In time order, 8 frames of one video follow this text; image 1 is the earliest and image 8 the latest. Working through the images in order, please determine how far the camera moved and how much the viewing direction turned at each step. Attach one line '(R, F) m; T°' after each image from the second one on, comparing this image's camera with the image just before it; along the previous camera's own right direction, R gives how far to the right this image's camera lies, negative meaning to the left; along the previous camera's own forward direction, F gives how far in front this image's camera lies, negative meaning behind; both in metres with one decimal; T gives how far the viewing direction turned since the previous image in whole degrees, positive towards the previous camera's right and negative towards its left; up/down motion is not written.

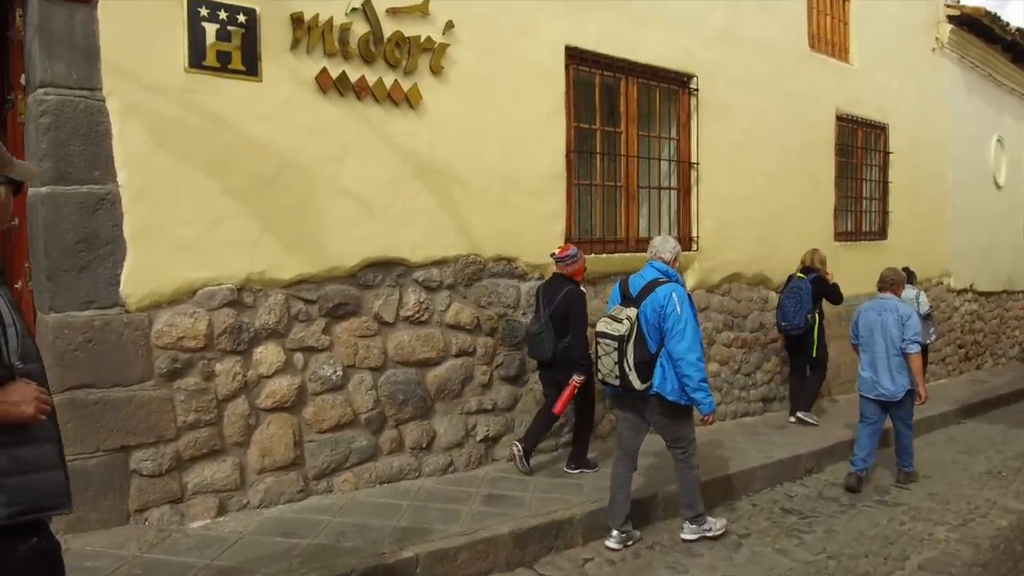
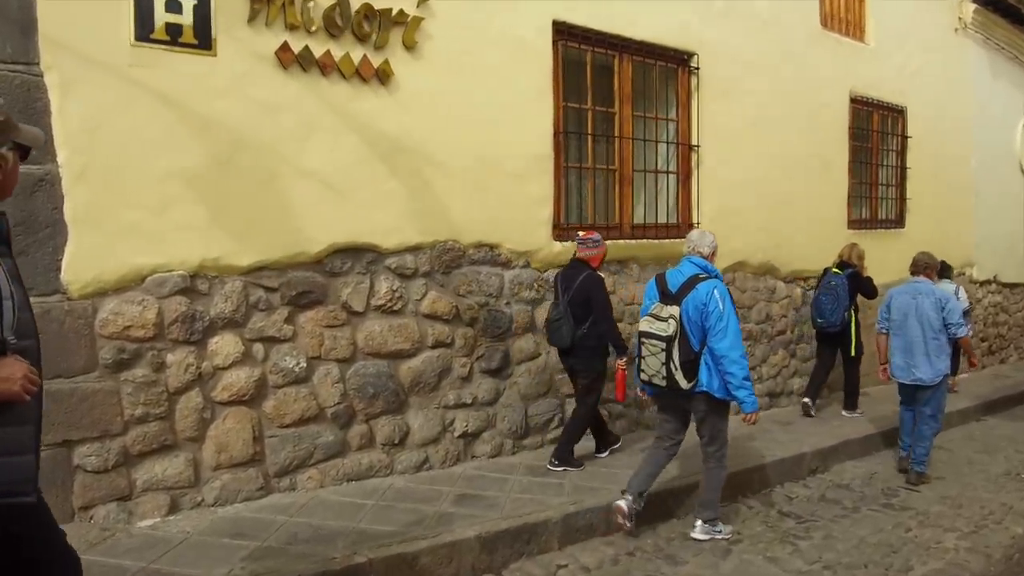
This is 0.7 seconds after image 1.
(+0.3, +0.3) m; -2°
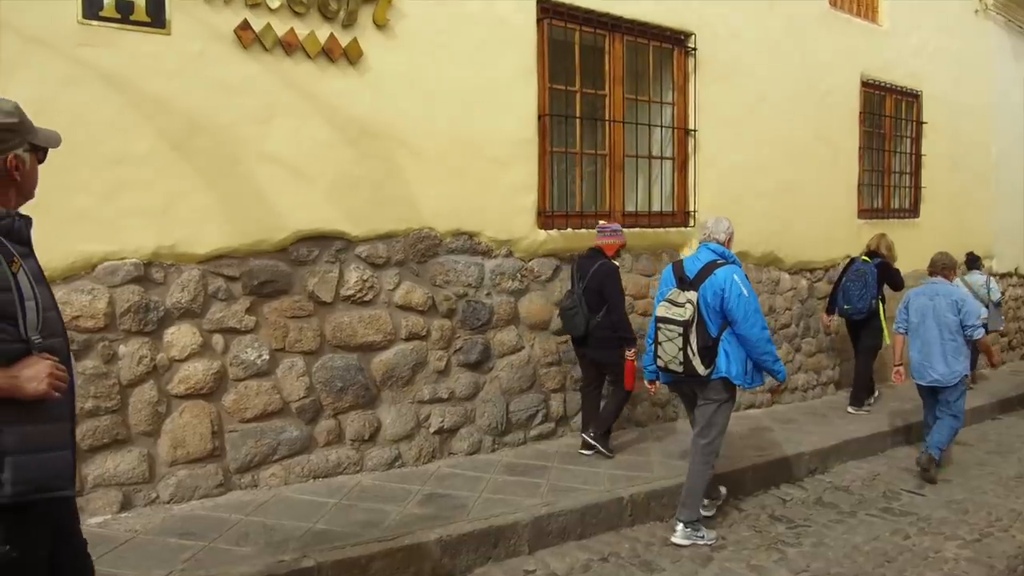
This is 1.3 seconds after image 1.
(+0.3, +0.2) m; -2°
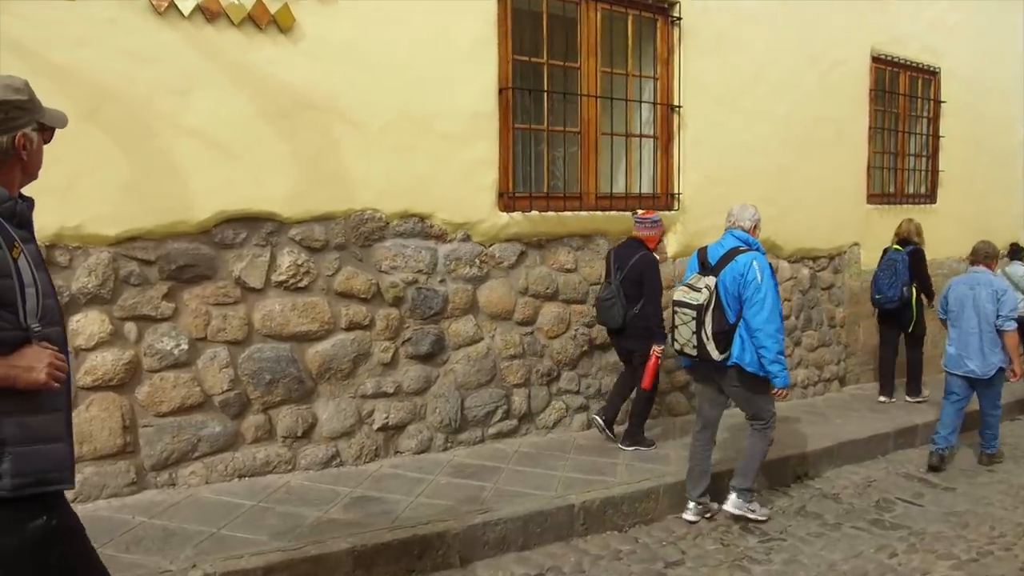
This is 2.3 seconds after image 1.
(+0.5, +0.4) m; -3°
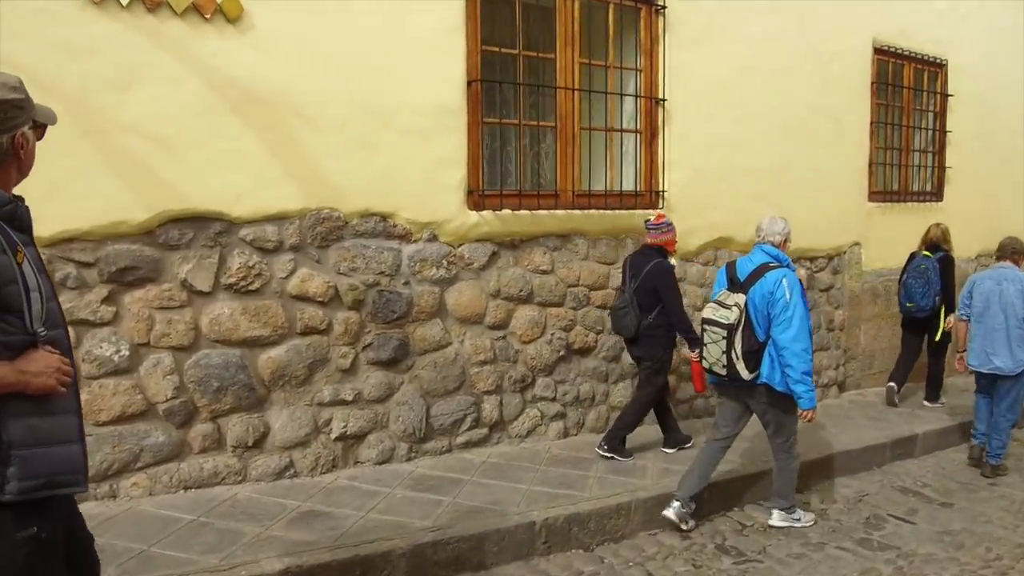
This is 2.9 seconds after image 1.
(+0.3, +0.2) m; -2°
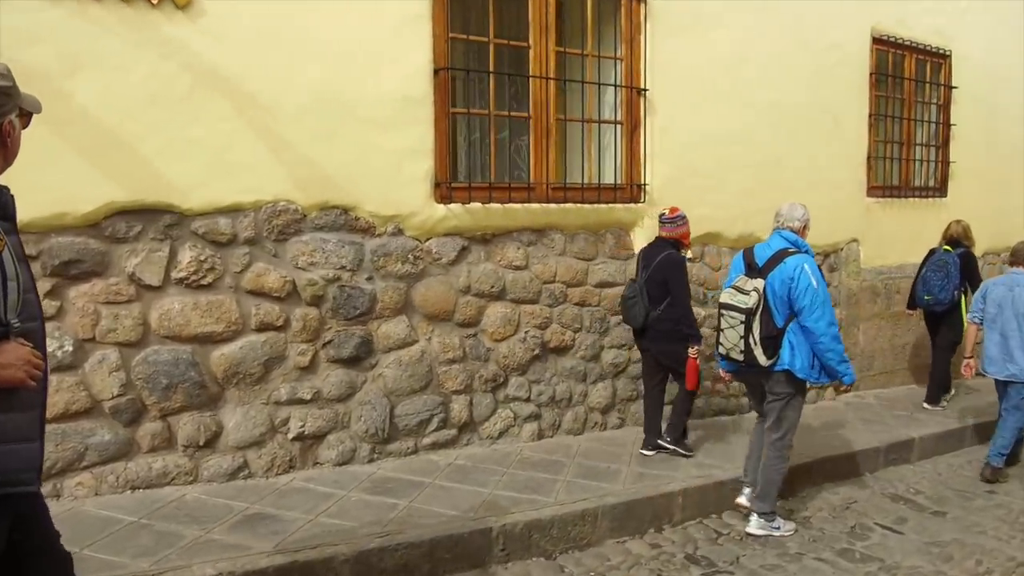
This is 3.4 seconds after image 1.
(+0.3, +0.2) m; -2°
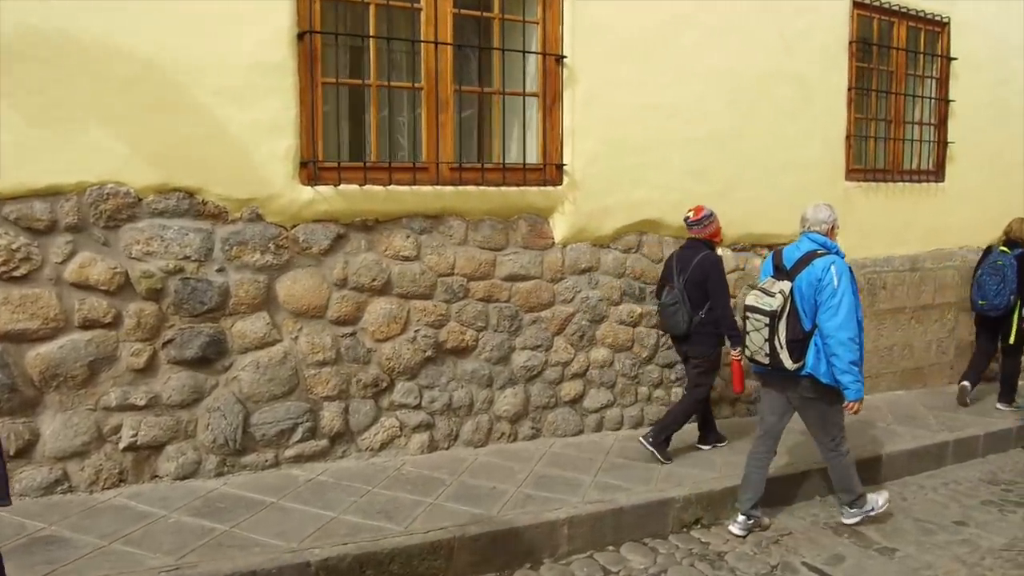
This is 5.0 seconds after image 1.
(+0.9, +0.6) m; -5°
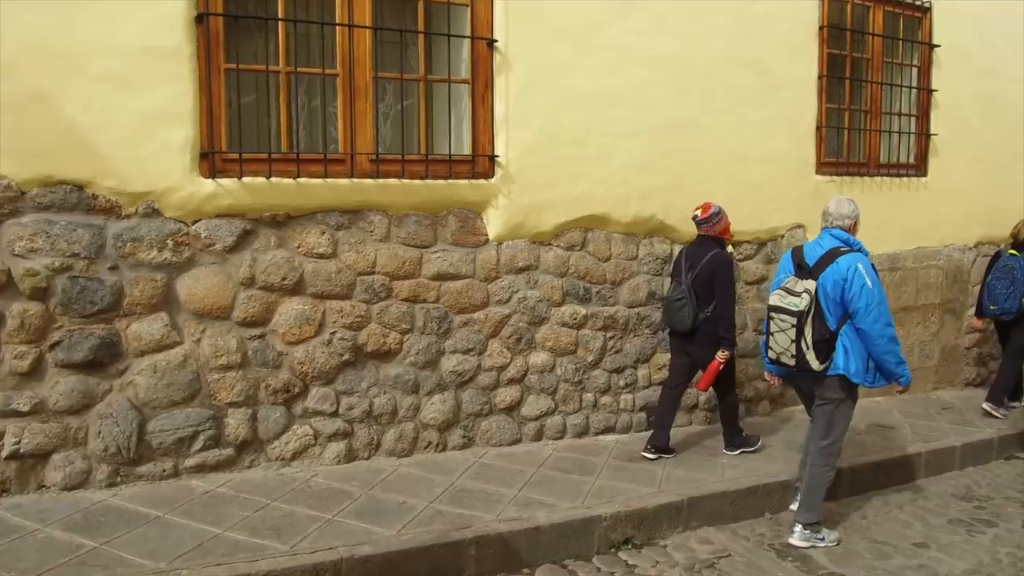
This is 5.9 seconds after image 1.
(+0.5, +0.3) m; -2°
